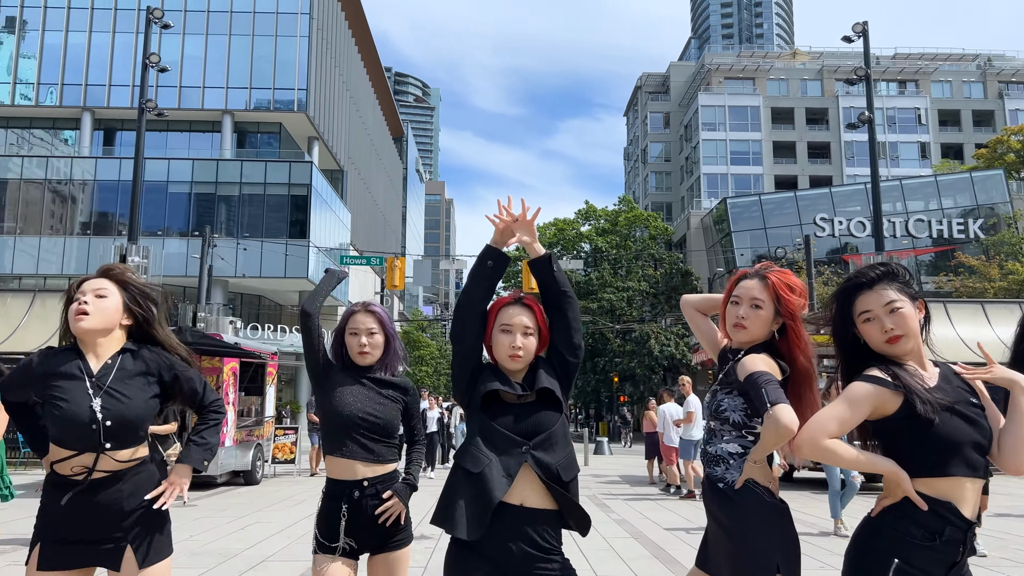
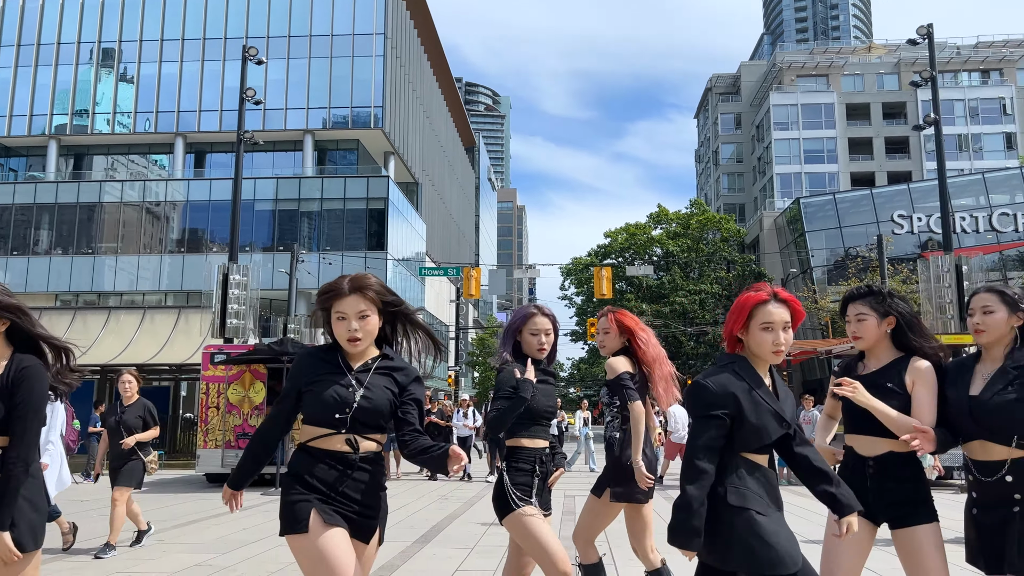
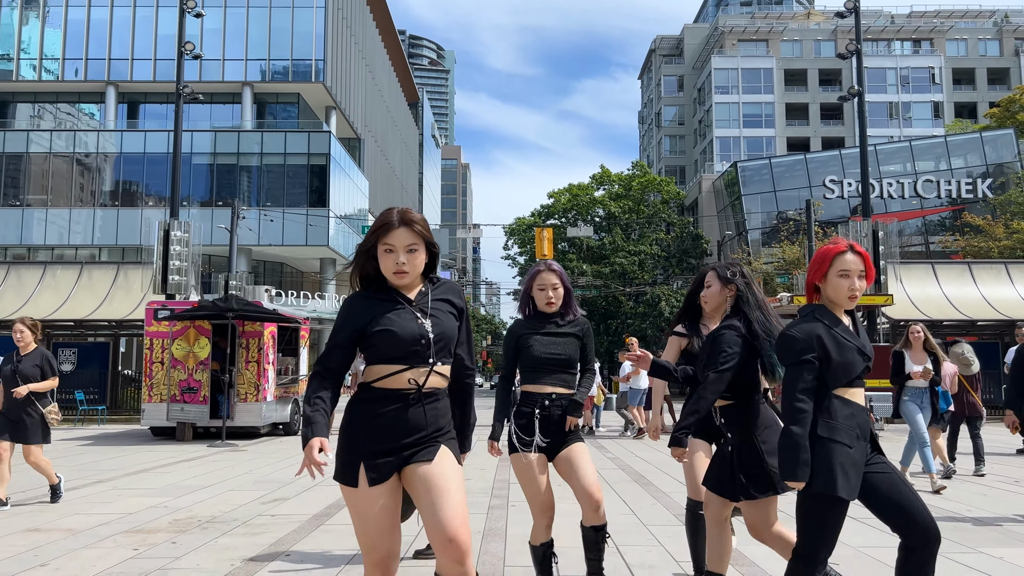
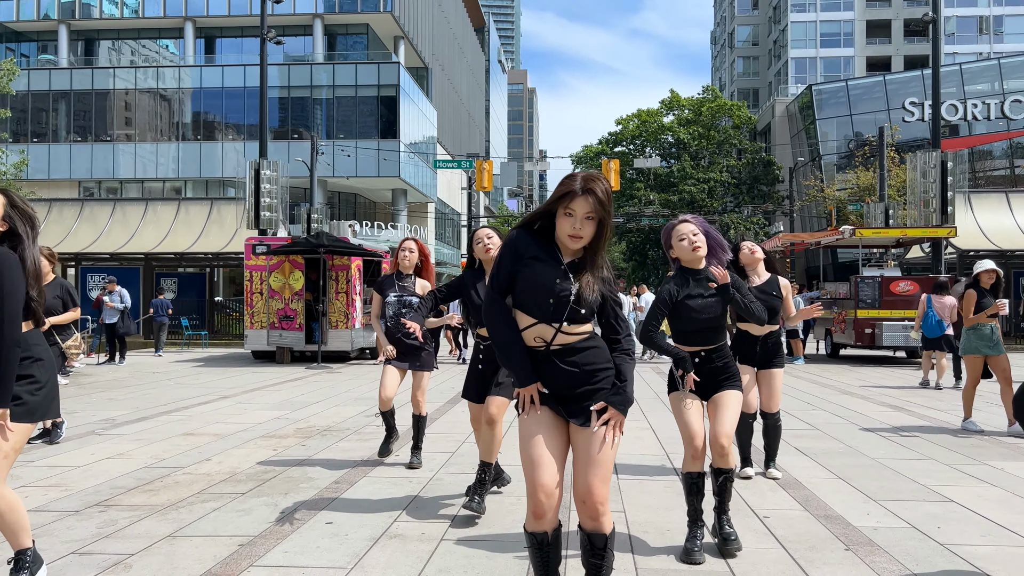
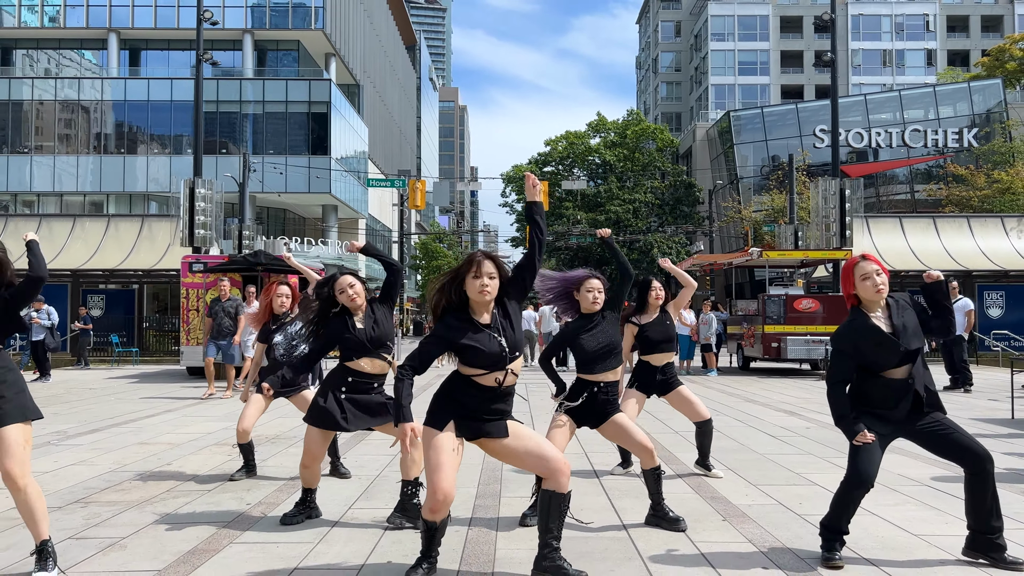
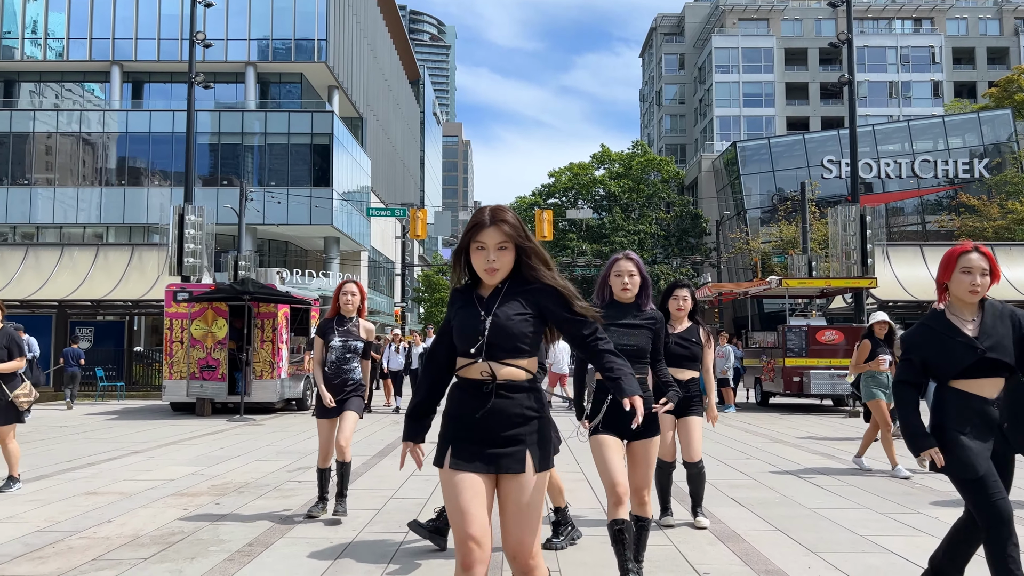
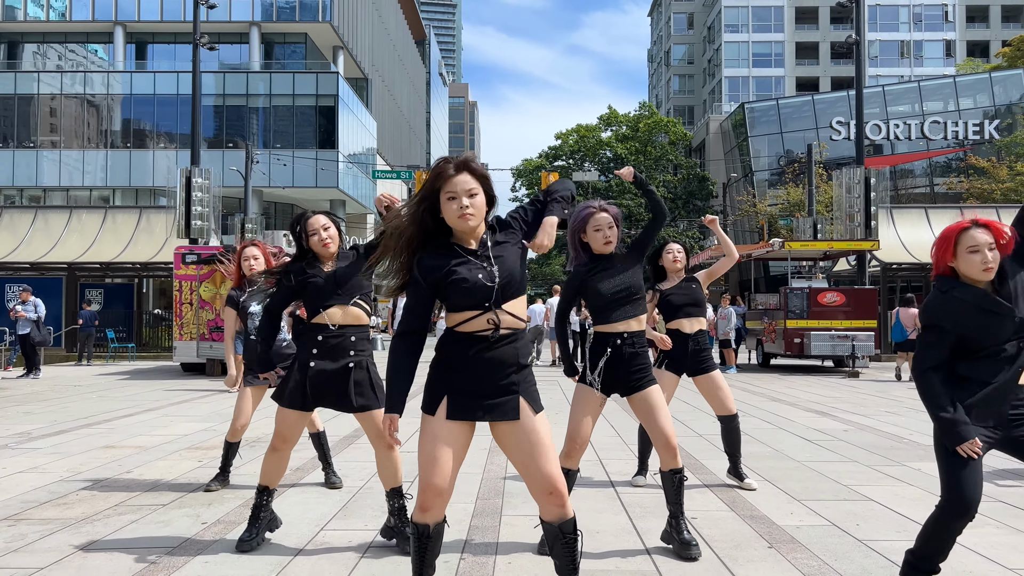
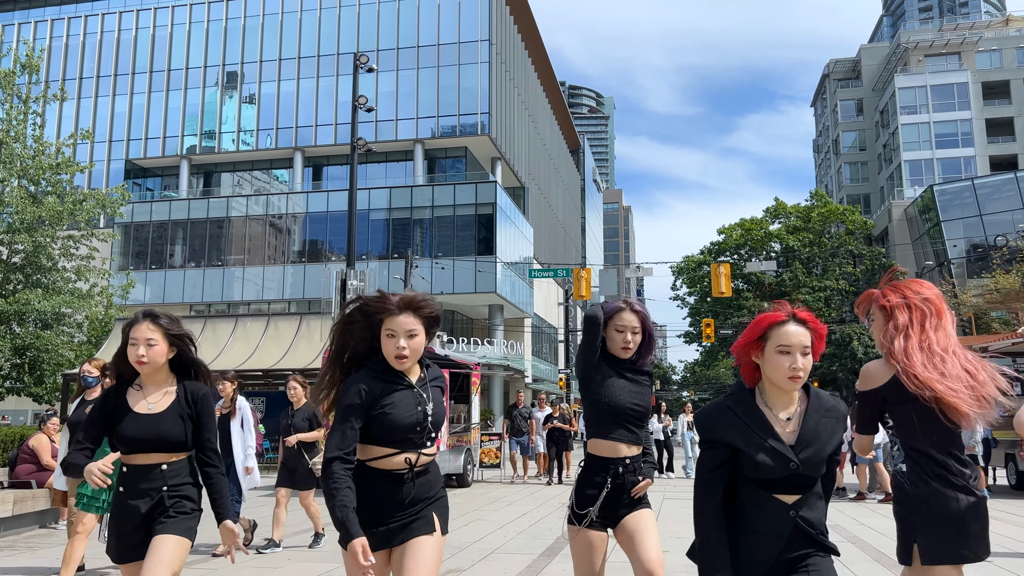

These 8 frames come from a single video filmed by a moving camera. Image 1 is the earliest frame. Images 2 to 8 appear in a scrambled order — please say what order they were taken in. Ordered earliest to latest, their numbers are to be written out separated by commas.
8, 2, 3, 6, 4, 7, 5
